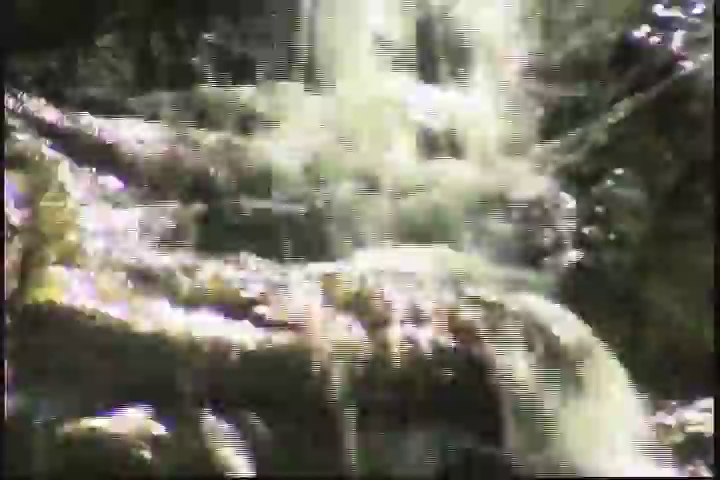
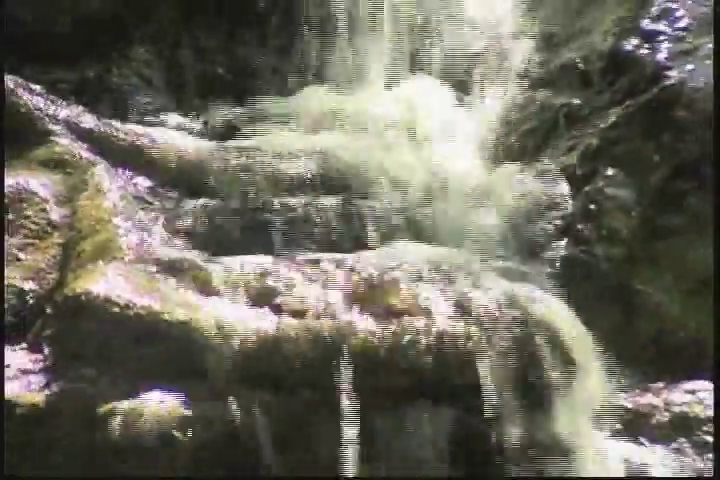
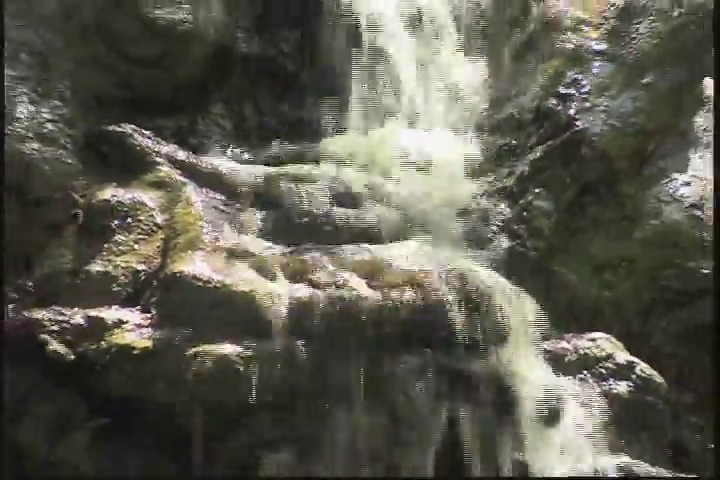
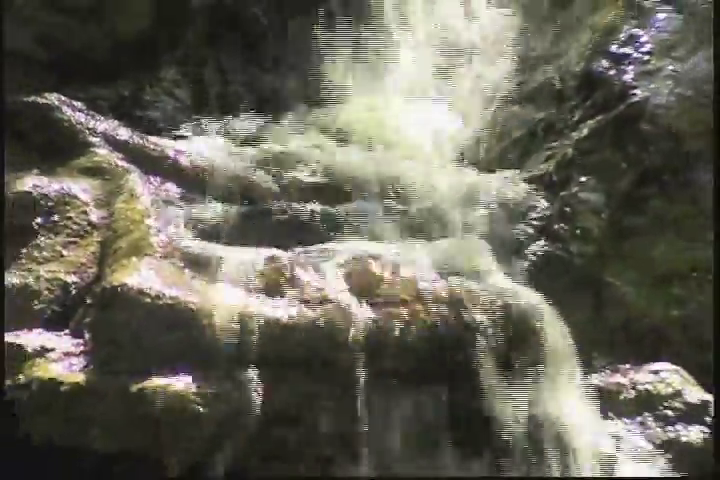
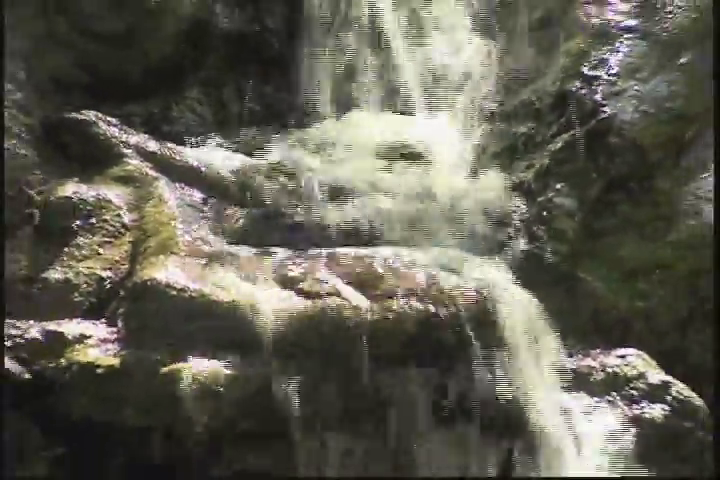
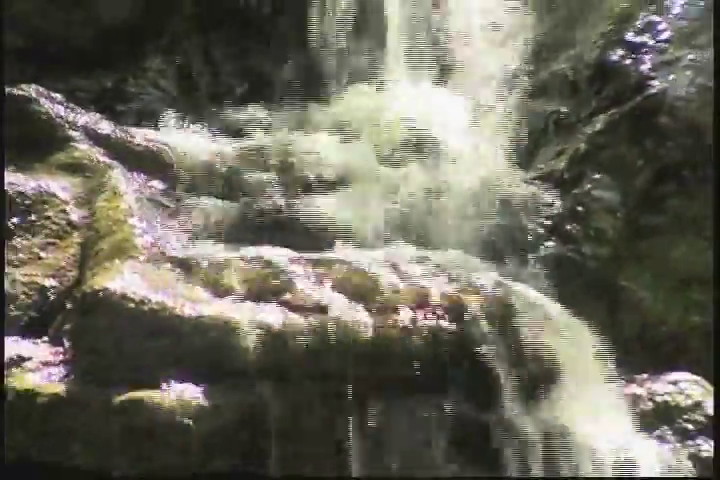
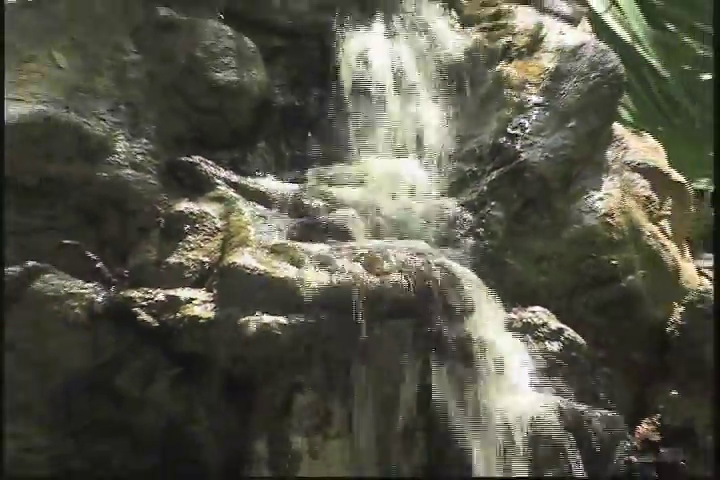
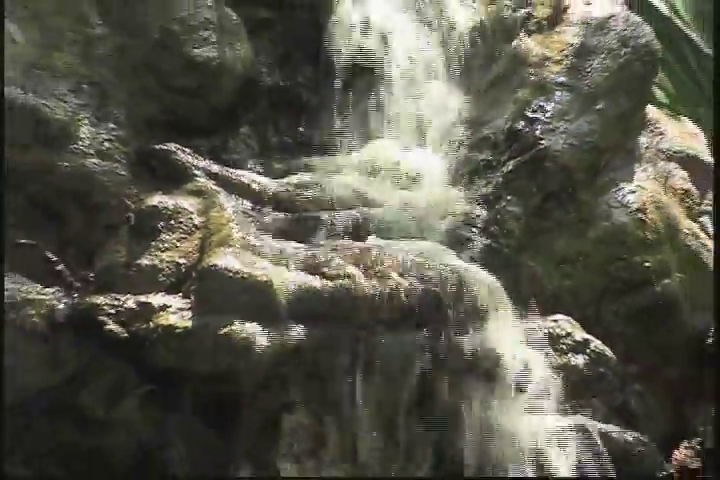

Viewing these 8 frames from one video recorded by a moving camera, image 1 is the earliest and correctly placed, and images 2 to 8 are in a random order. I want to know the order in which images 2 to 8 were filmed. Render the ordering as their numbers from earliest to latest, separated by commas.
2, 6, 4, 5, 3, 8, 7
